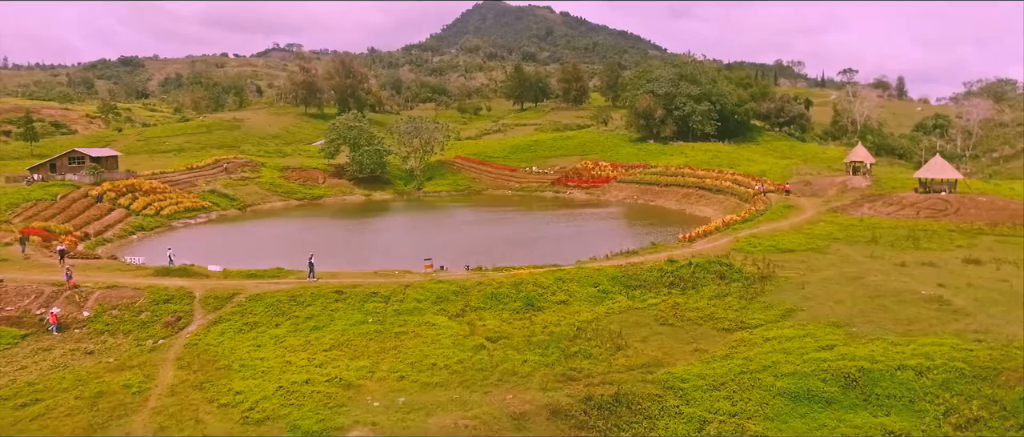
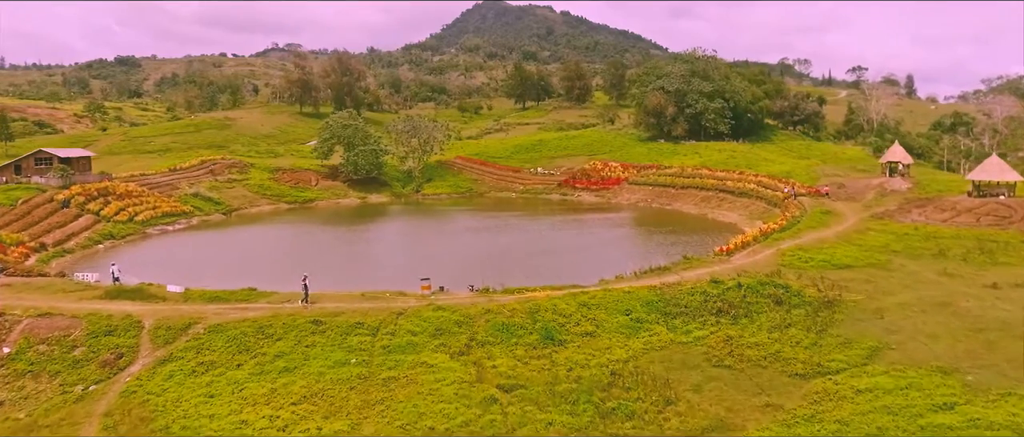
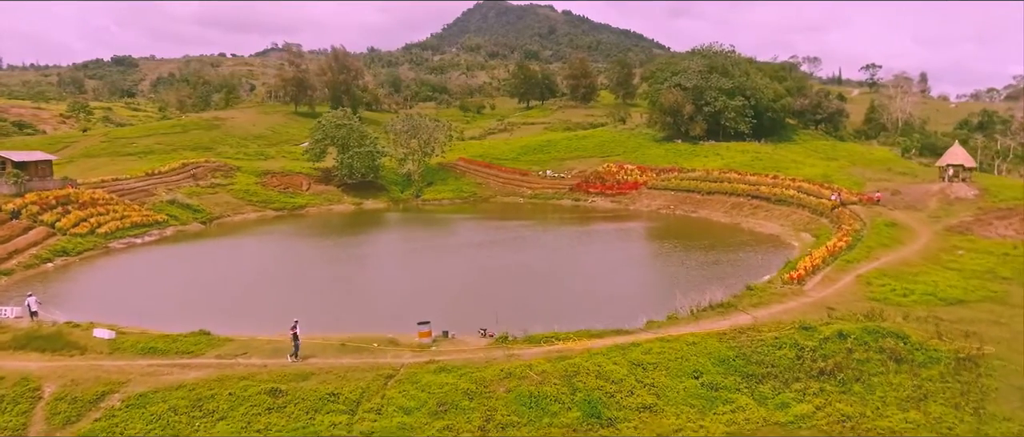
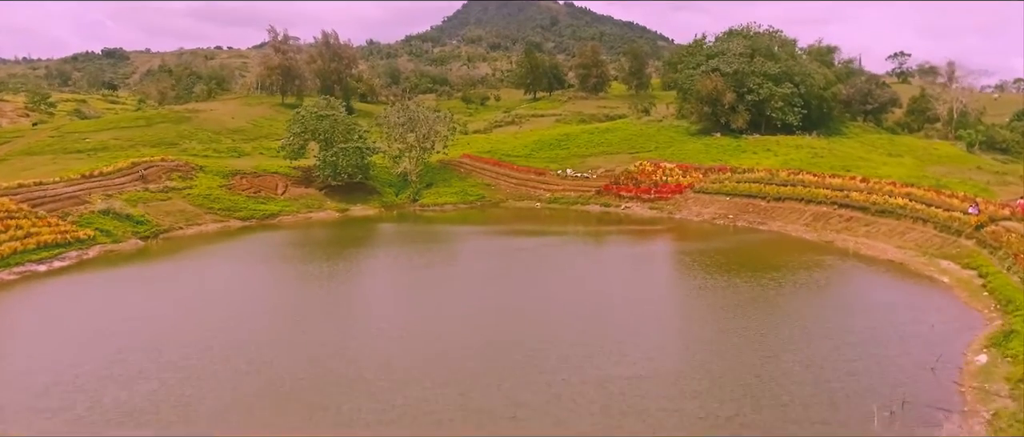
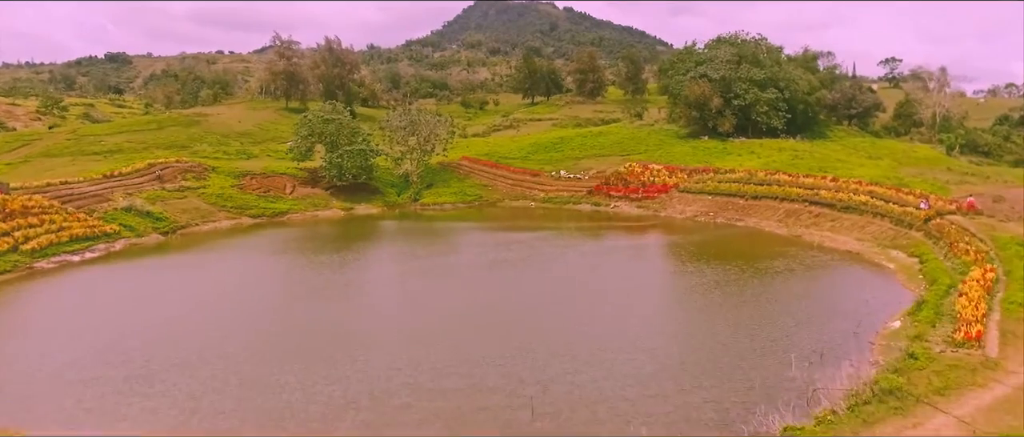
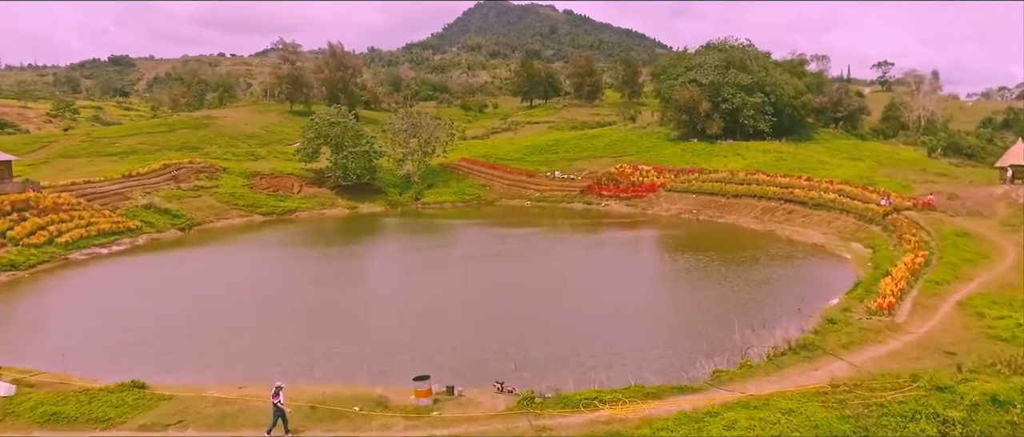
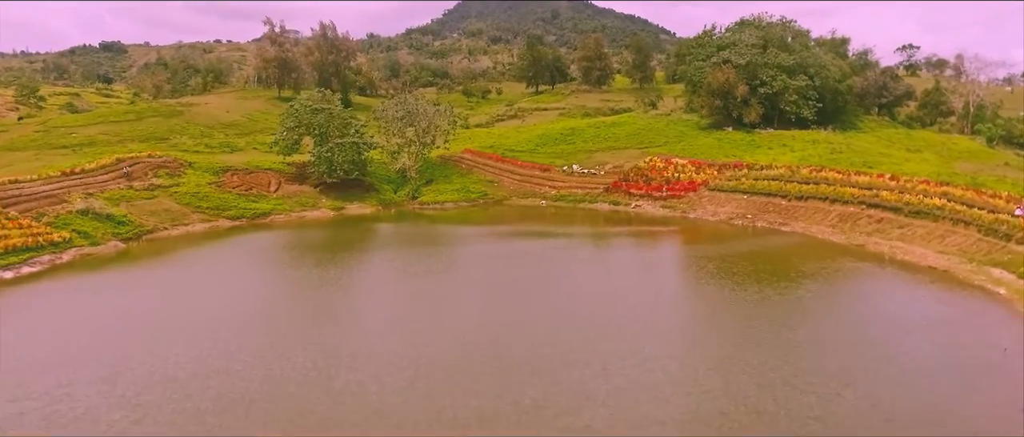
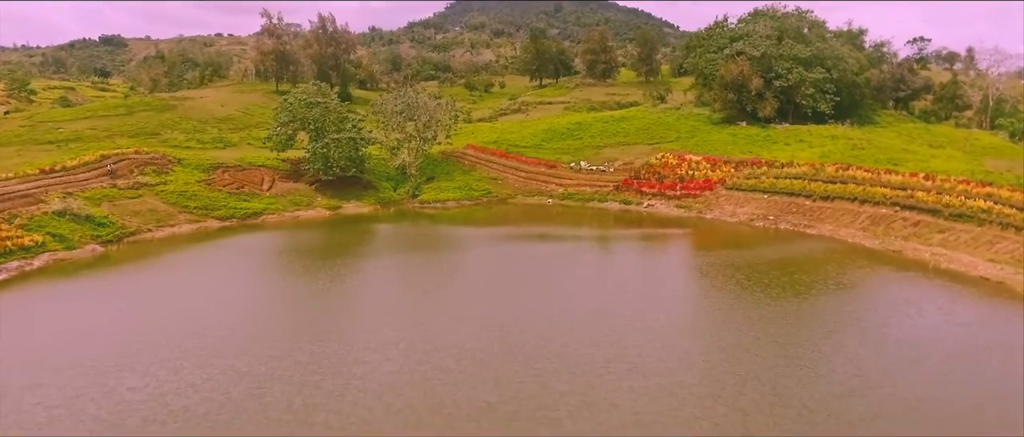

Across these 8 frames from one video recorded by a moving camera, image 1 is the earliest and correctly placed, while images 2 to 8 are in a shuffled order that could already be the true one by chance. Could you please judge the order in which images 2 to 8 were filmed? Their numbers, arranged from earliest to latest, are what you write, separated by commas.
2, 3, 6, 5, 4, 7, 8
